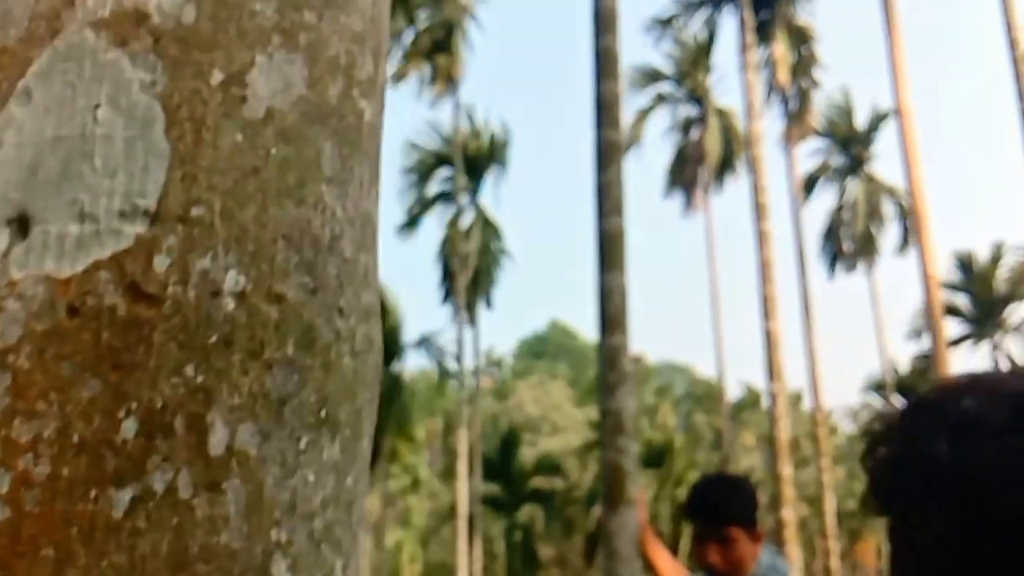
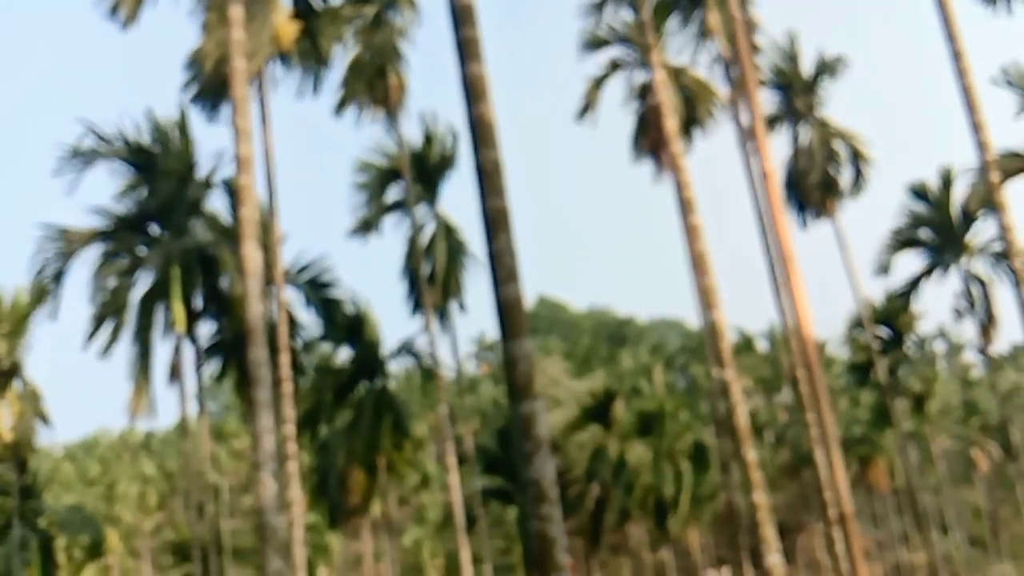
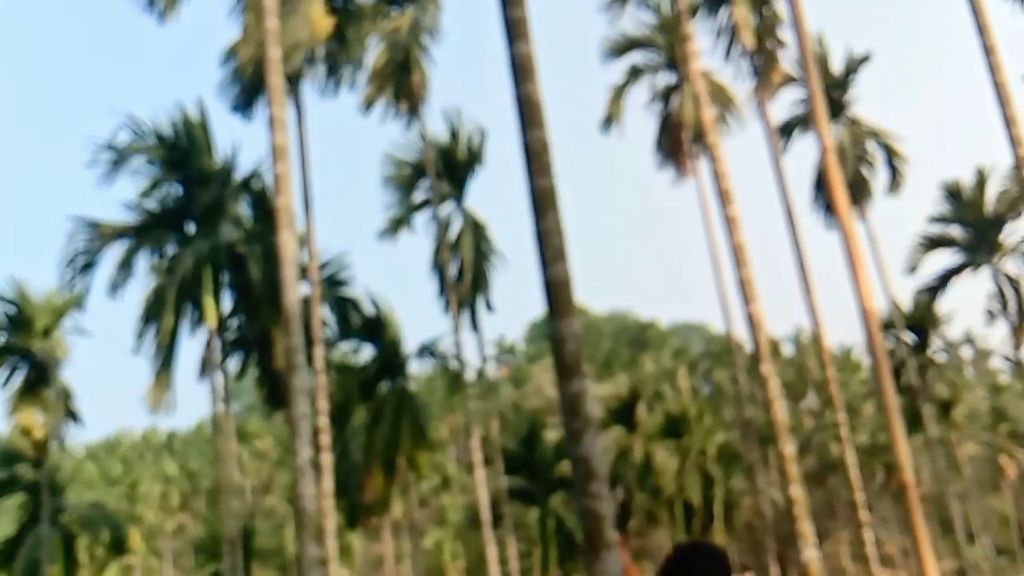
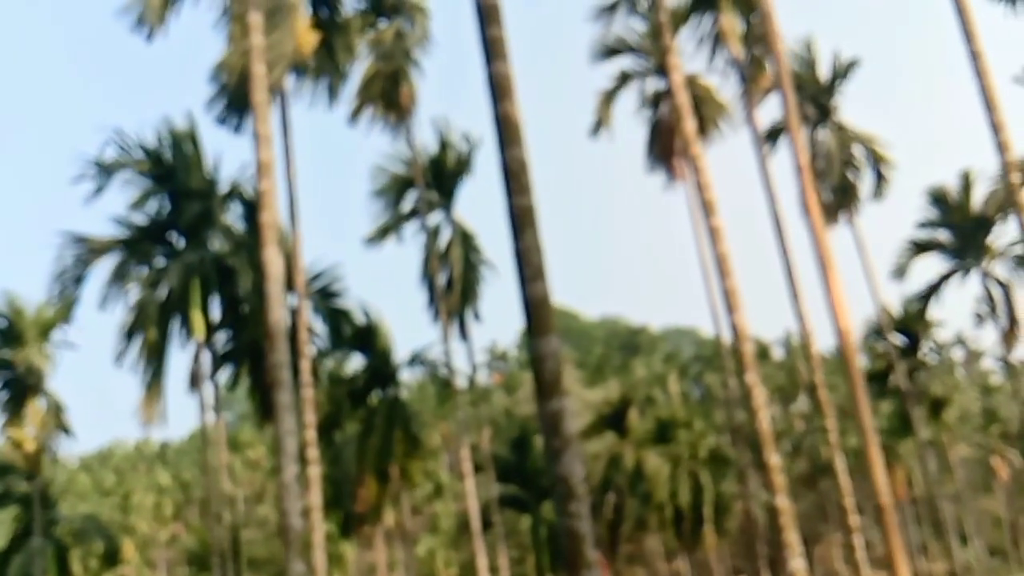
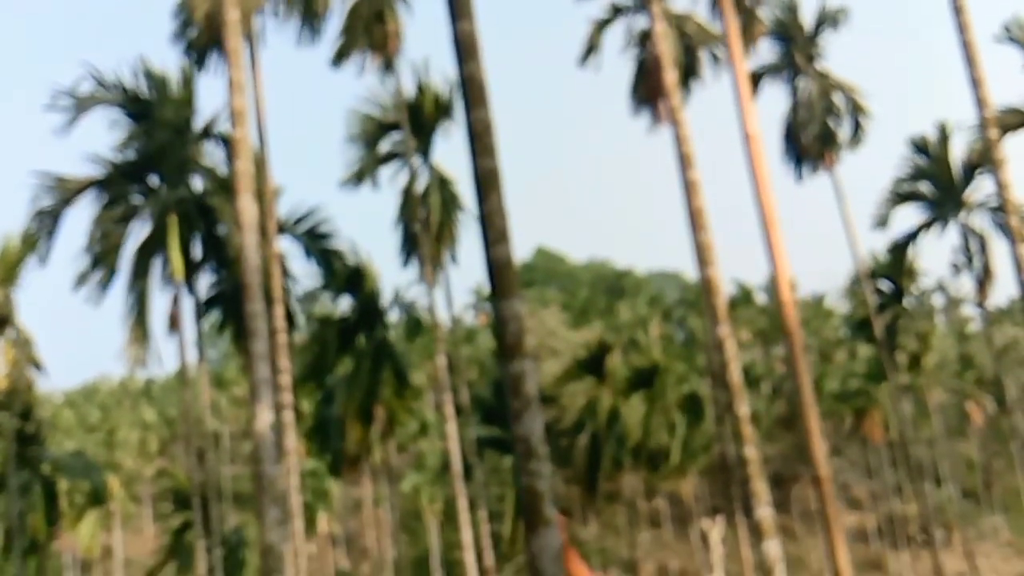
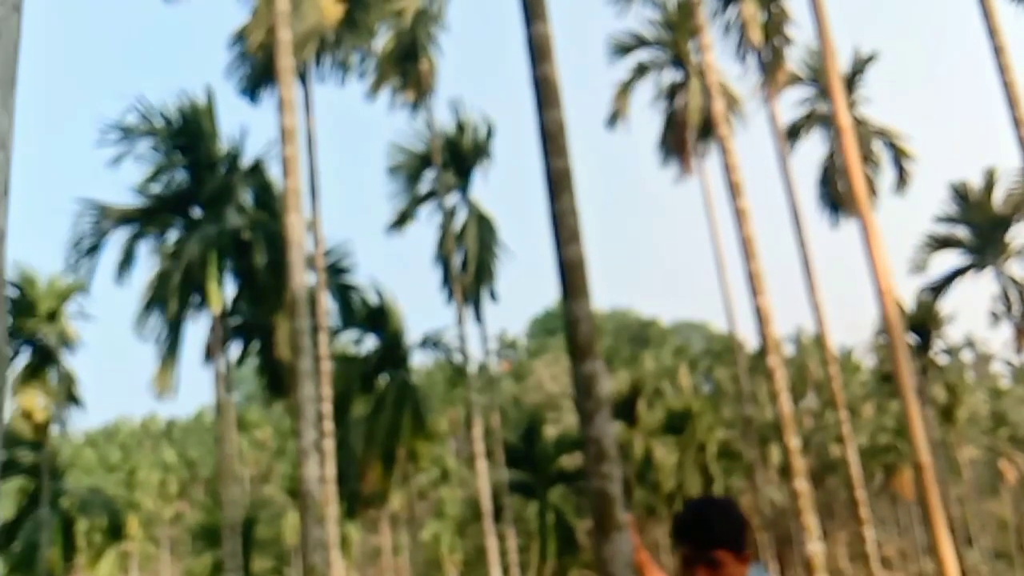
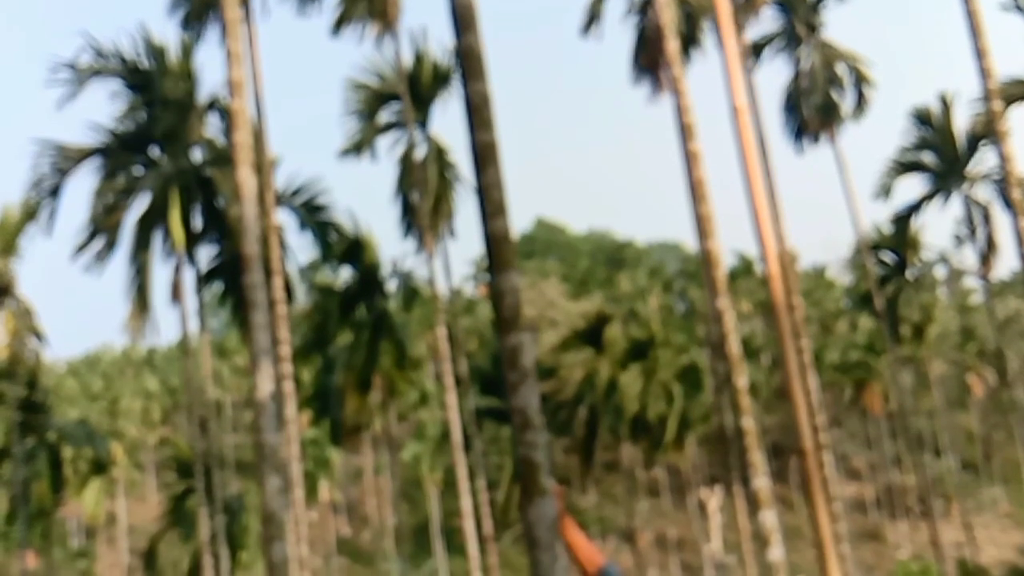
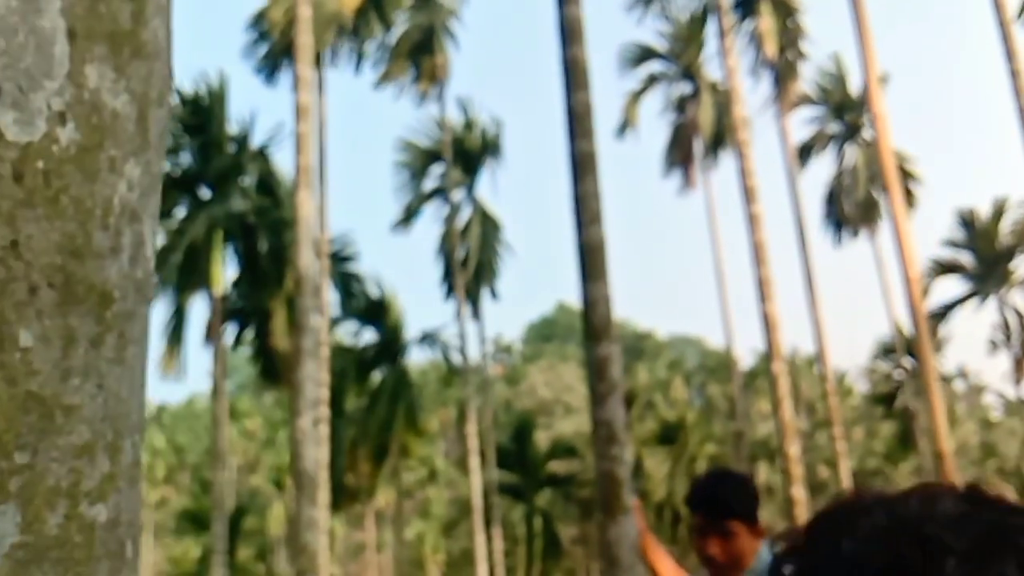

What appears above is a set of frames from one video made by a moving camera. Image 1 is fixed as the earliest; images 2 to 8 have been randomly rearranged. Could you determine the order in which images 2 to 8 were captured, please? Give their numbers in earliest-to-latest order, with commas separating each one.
8, 6, 3, 4, 2, 5, 7
